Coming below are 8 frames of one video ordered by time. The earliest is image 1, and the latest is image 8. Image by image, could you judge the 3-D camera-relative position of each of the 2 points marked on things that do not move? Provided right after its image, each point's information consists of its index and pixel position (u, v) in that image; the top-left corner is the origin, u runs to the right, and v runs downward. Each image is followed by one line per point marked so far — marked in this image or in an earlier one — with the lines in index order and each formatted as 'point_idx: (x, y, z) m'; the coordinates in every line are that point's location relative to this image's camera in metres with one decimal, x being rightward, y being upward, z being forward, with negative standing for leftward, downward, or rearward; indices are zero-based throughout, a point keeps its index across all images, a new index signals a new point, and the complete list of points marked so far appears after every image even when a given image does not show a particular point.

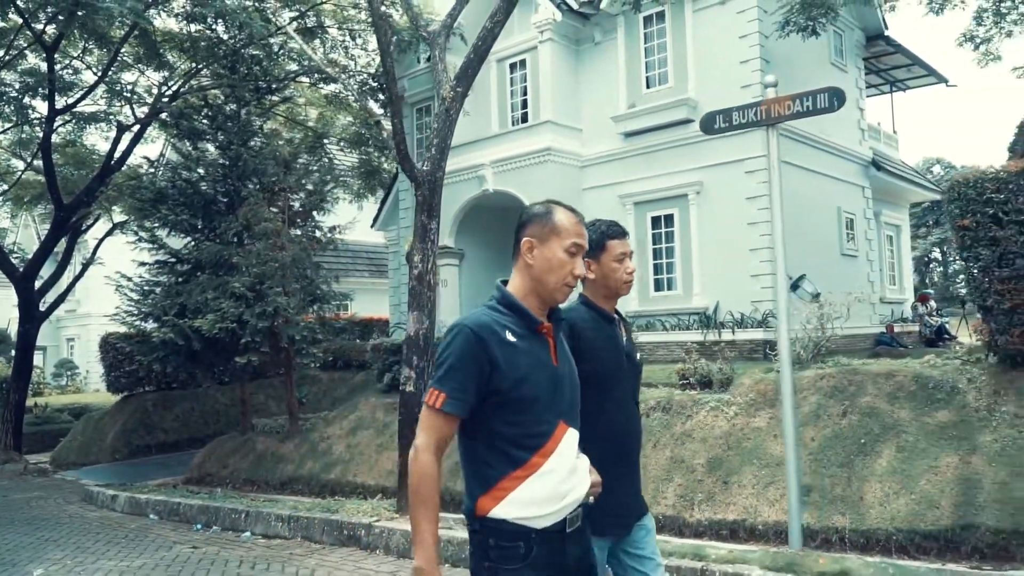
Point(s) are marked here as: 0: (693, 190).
0: (+3.1, +1.6, +15.4) m
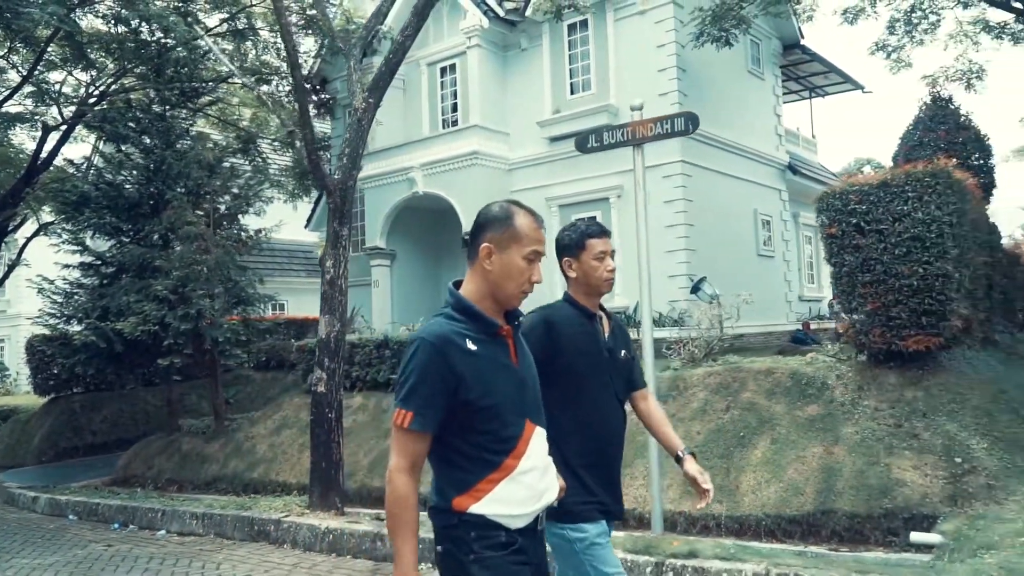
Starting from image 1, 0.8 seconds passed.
0: (+1.8, +1.6, +15.9) m
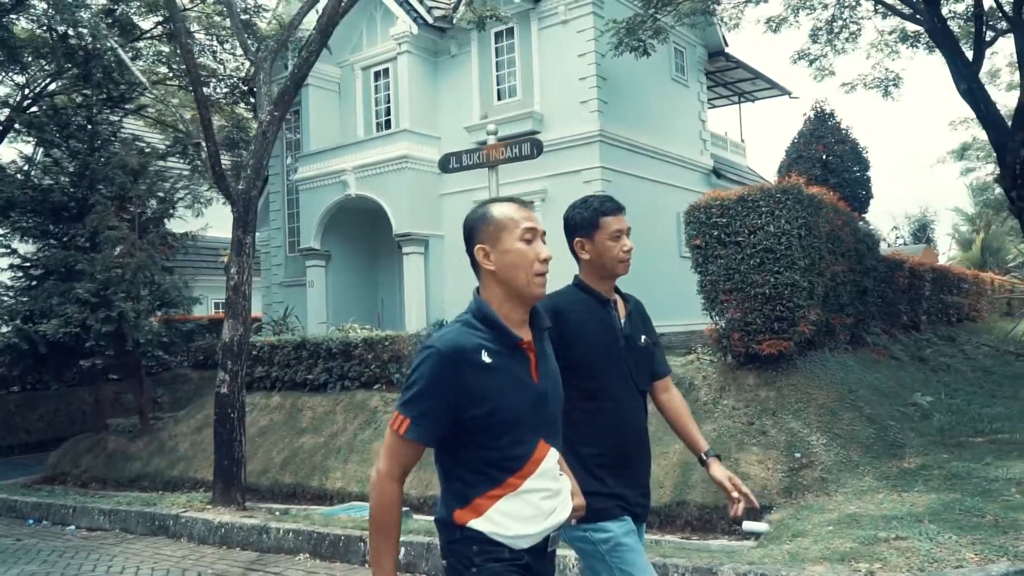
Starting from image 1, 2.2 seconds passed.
0: (+0.5, +1.6, +16.4) m
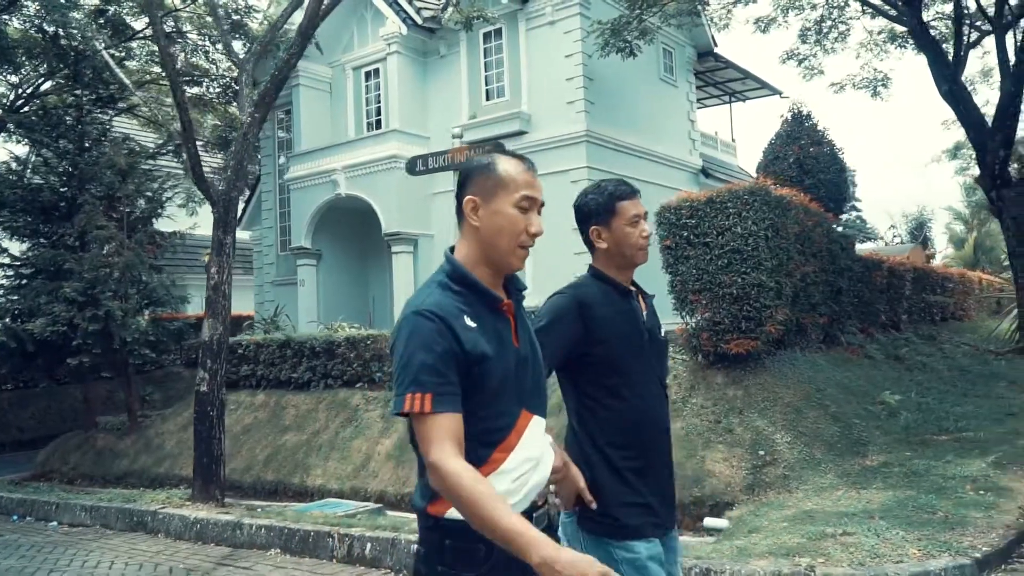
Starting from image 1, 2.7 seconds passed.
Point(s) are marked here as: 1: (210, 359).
0: (+0.3, +1.6, +16.5) m
1: (-3.0, -0.7, +9.0) m
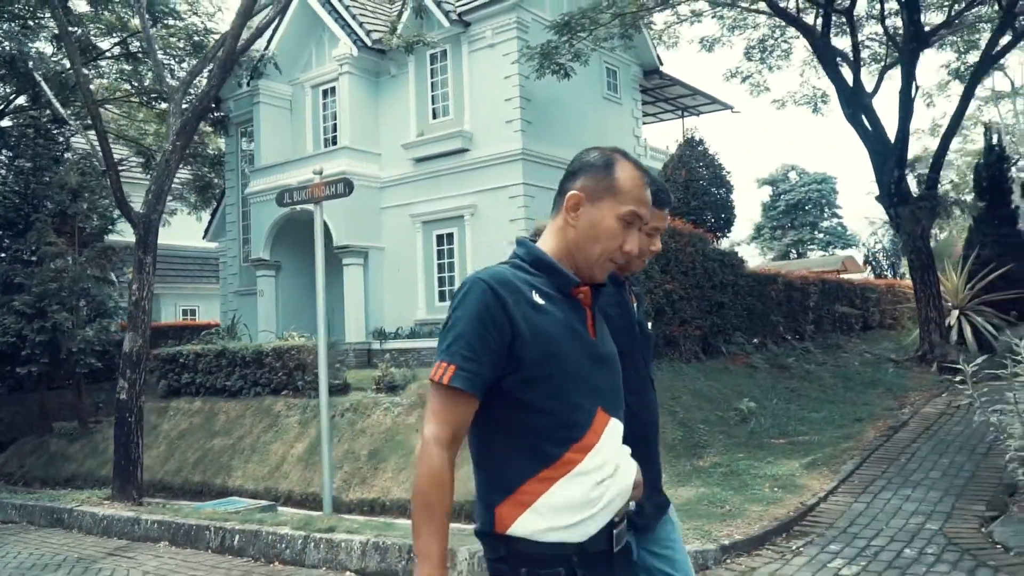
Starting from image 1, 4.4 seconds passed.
0: (-0.8, +1.4, +17.3) m
1: (-4.1, -0.9, +9.7) m
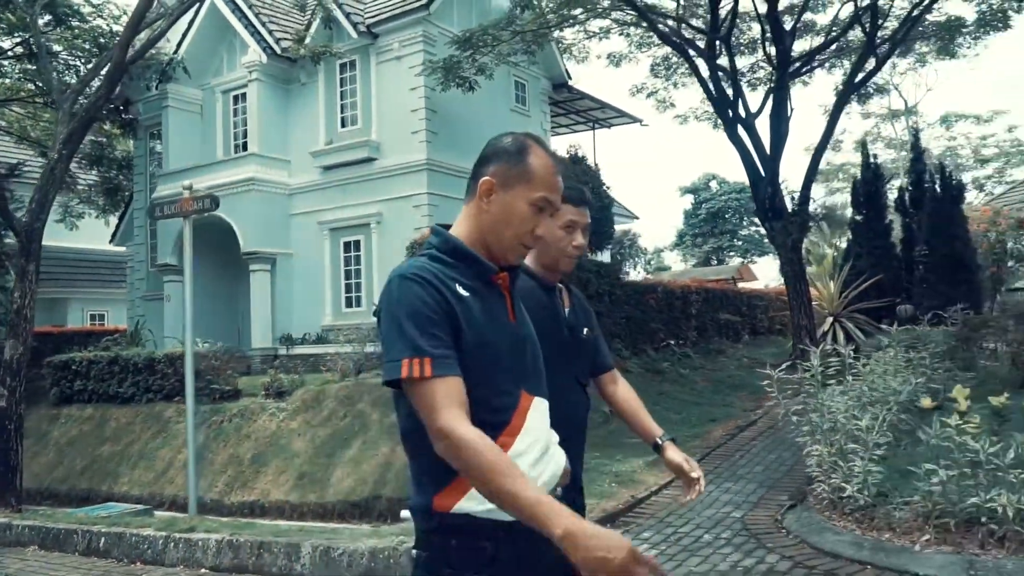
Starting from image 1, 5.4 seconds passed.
0: (-2.7, +1.3, +17.6) m
1: (-5.4, -0.9, +9.9) m
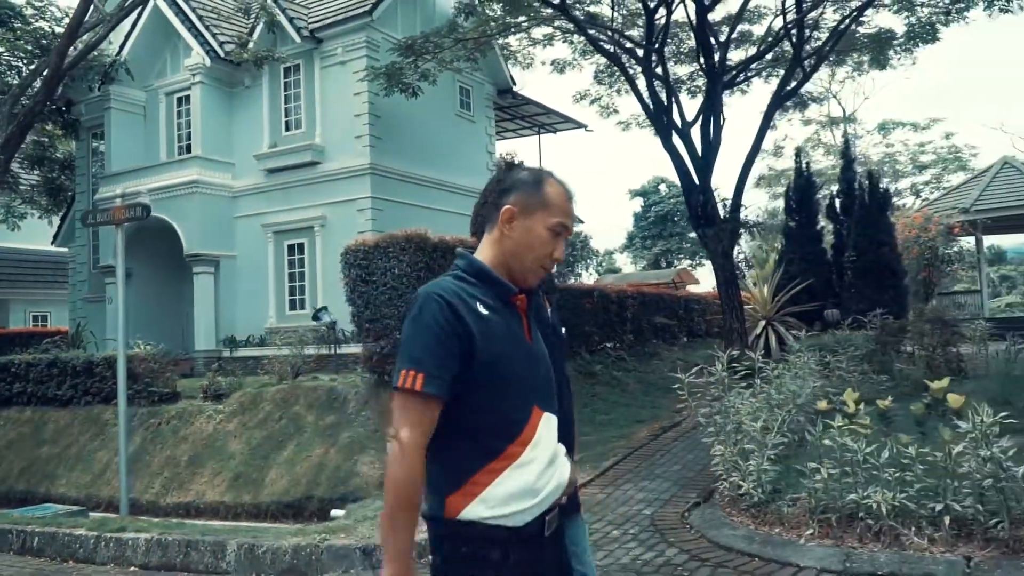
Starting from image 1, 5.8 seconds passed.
0: (-3.8, +1.2, +17.7) m
1: (-6.1, -1.0, +9.9) m
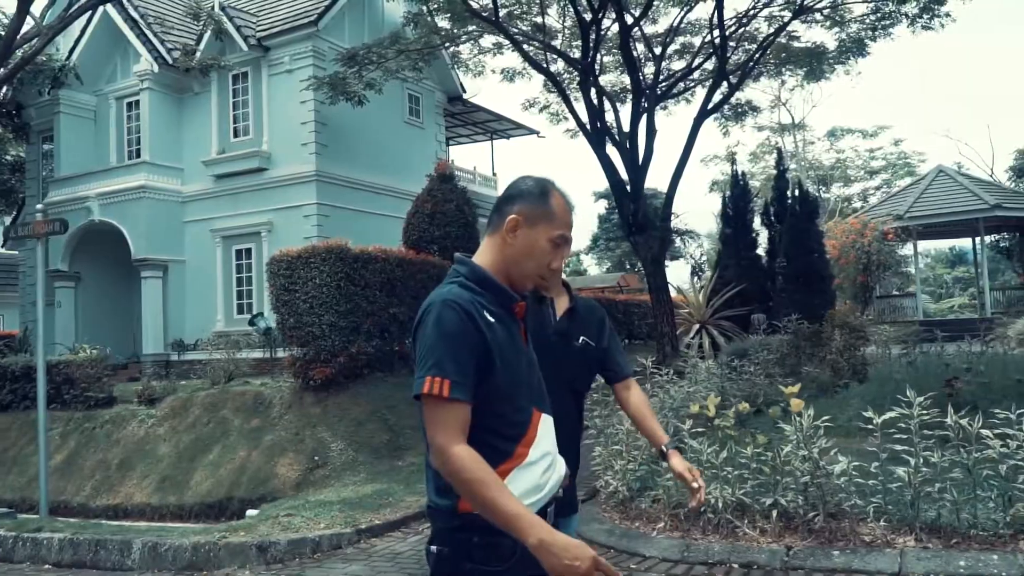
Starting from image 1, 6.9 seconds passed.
0: (-4.9, +1.2, +18.0) m
1: (-7.0, -1.1, +10.1) m
